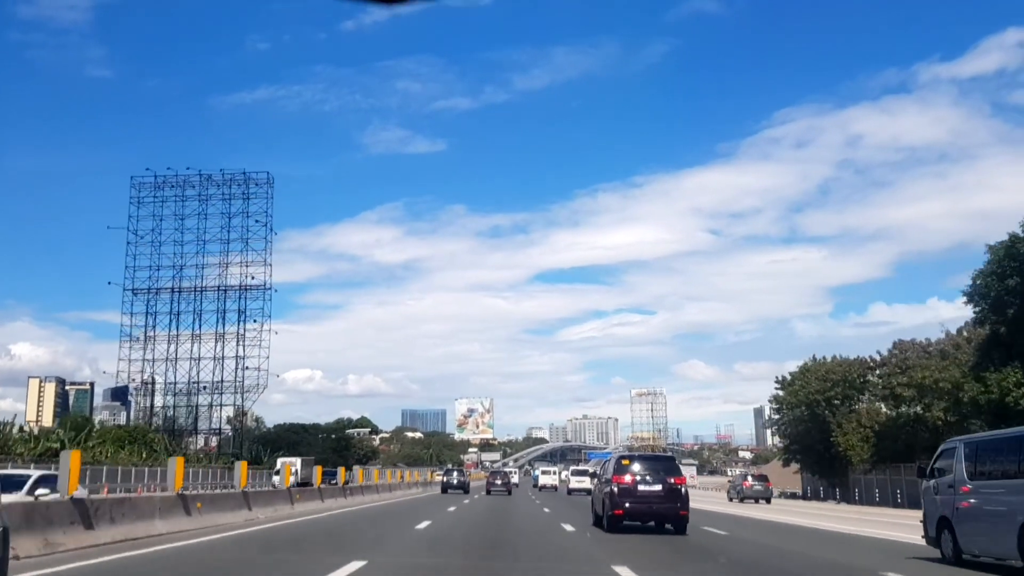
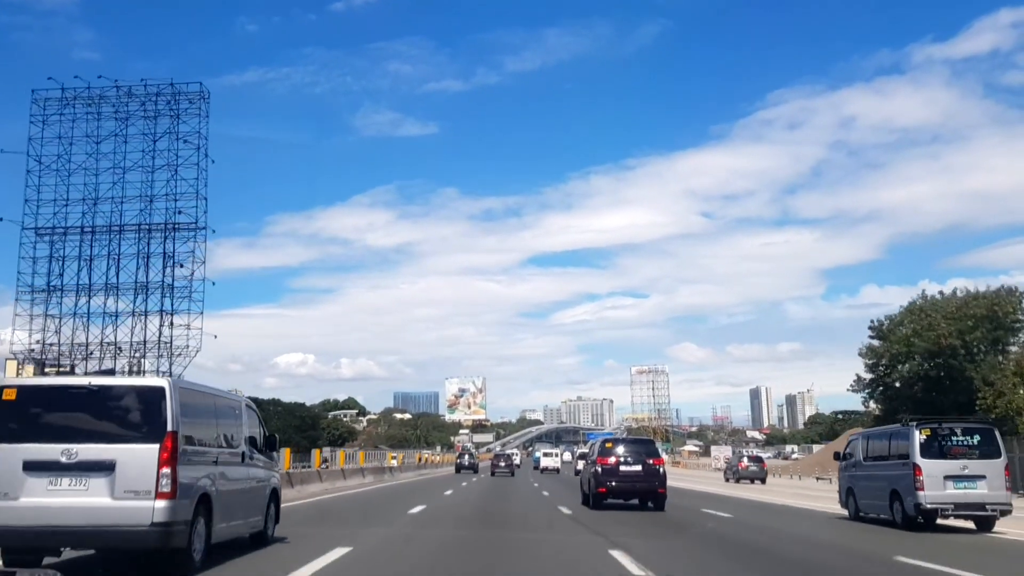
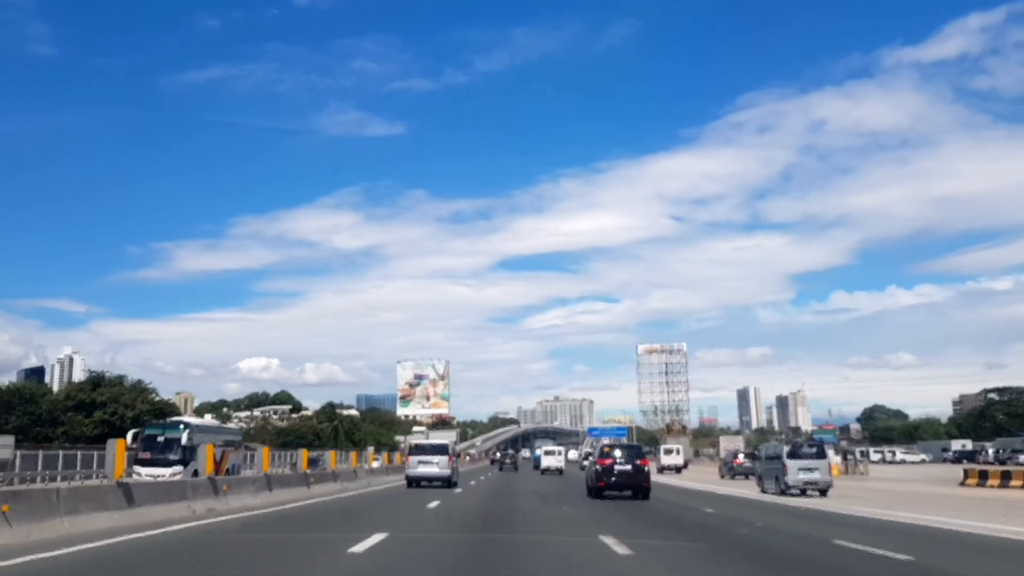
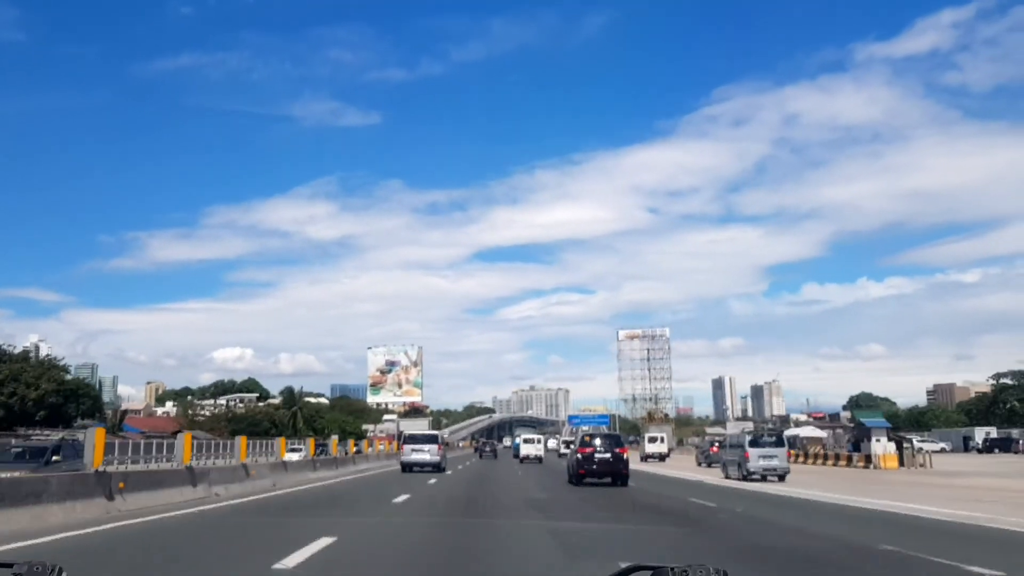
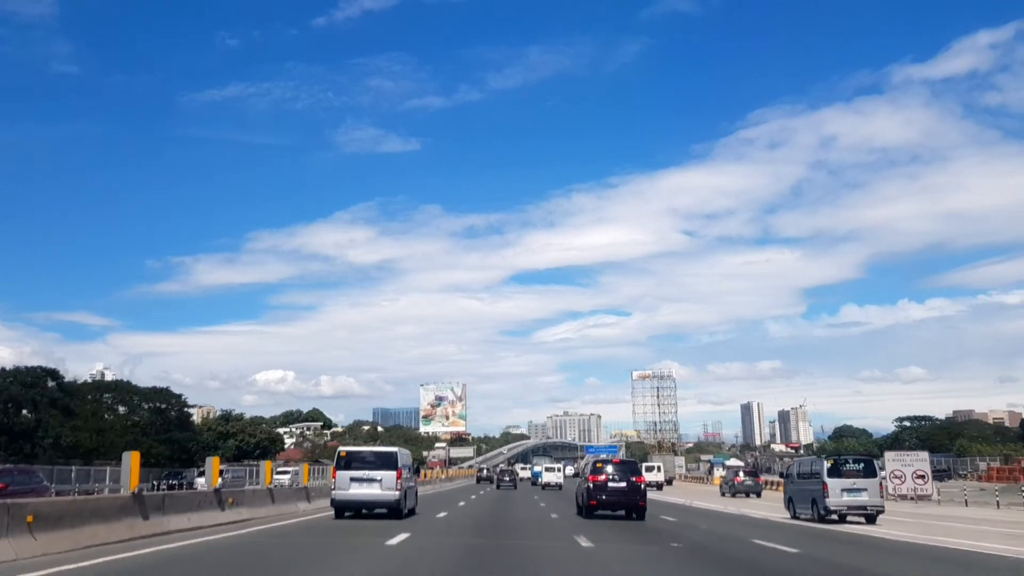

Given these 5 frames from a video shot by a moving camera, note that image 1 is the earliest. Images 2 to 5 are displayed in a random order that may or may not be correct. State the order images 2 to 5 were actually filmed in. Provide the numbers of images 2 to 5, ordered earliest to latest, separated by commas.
2, 5, 3, 4
